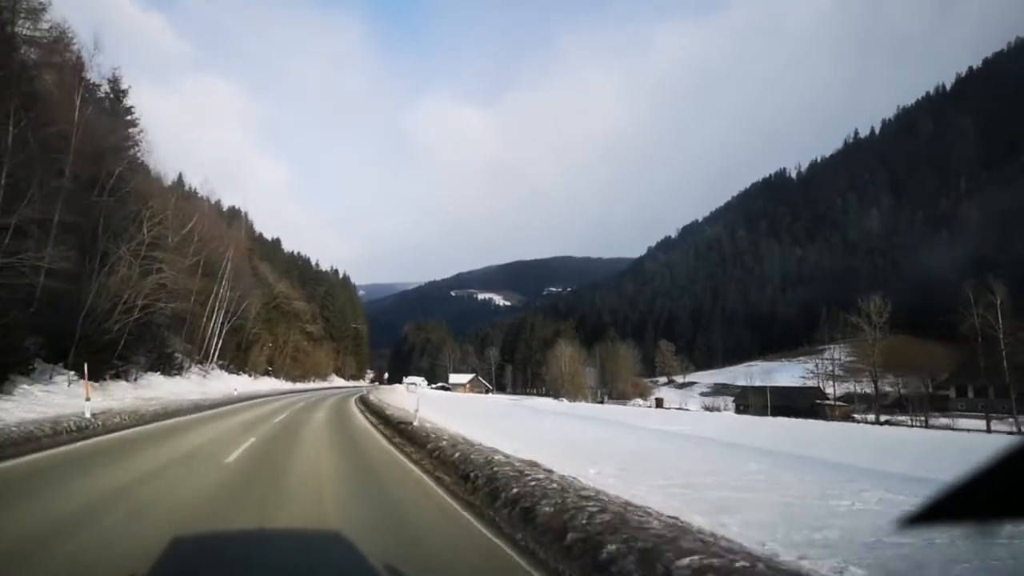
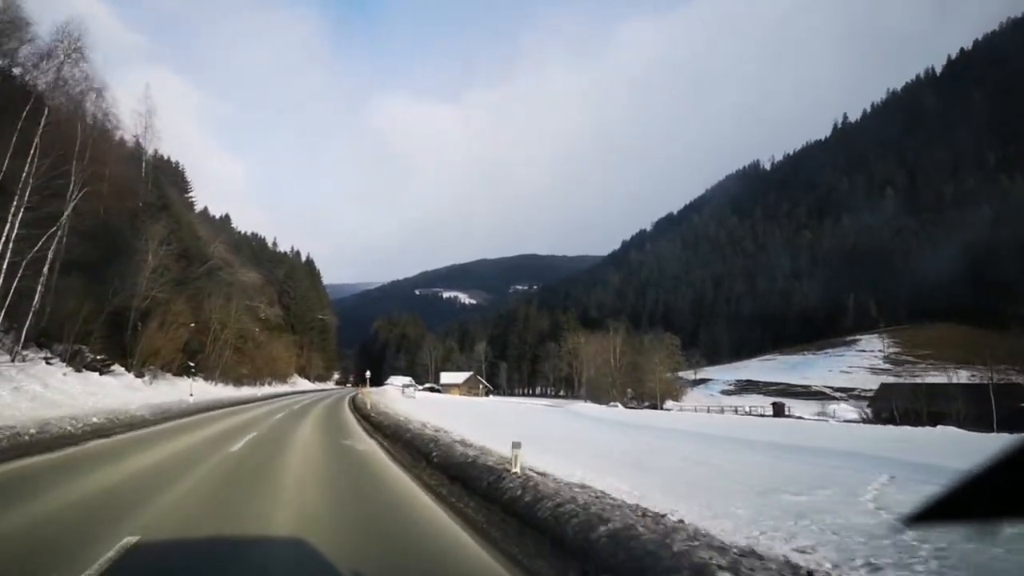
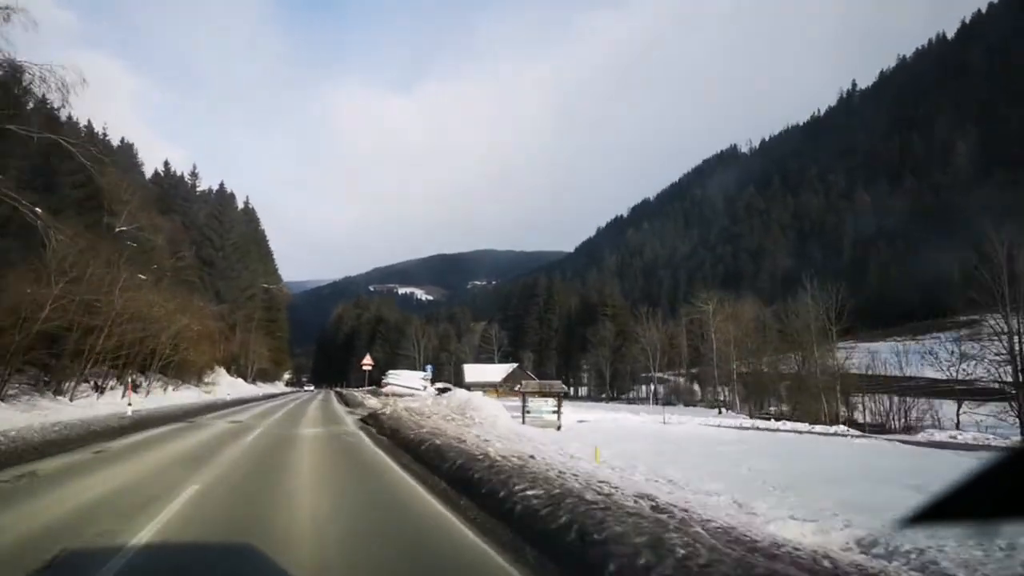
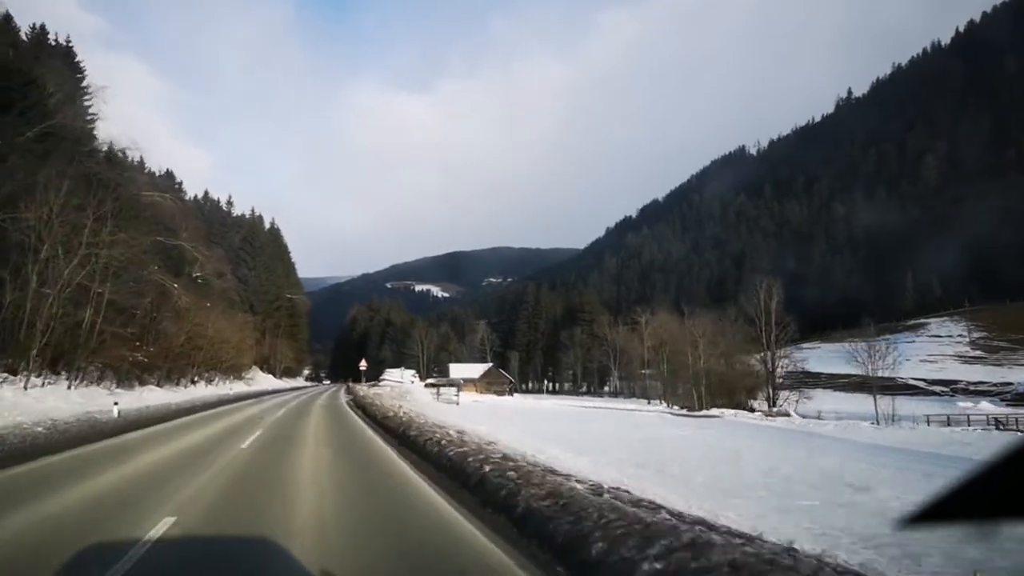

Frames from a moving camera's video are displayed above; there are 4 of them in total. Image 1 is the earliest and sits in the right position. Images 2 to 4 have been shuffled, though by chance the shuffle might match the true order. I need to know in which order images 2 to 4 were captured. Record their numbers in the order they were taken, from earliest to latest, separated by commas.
2, 4, 3
